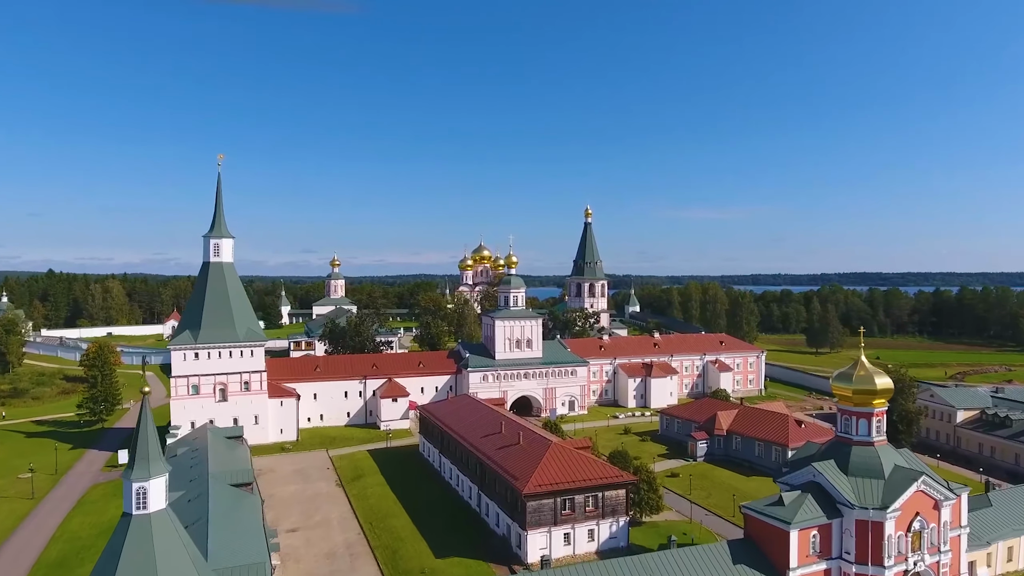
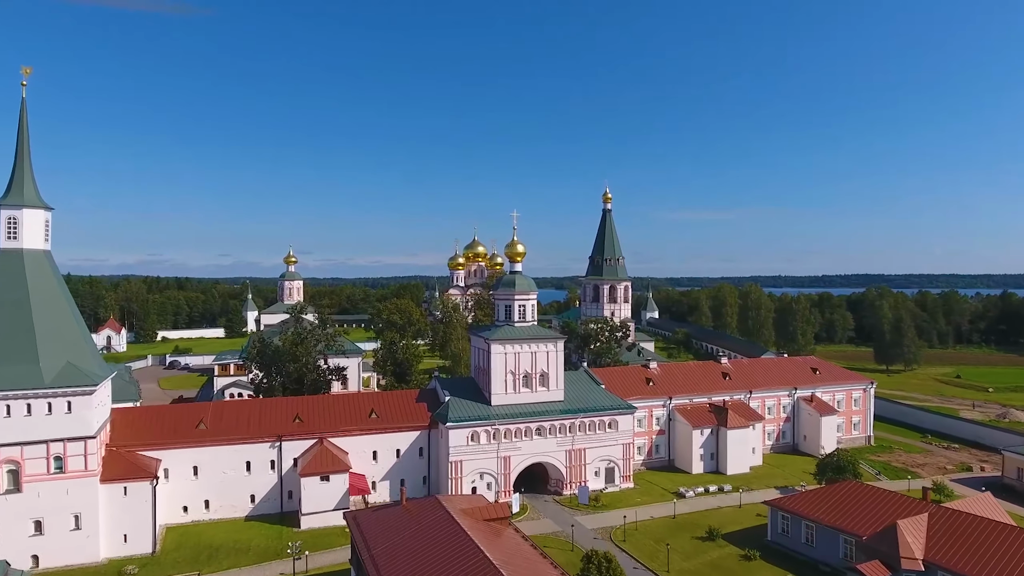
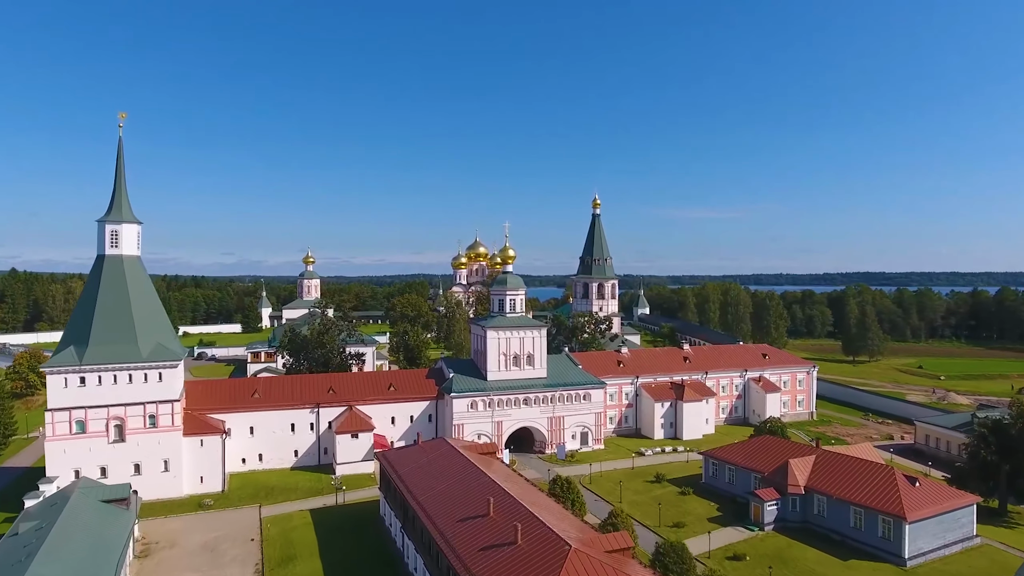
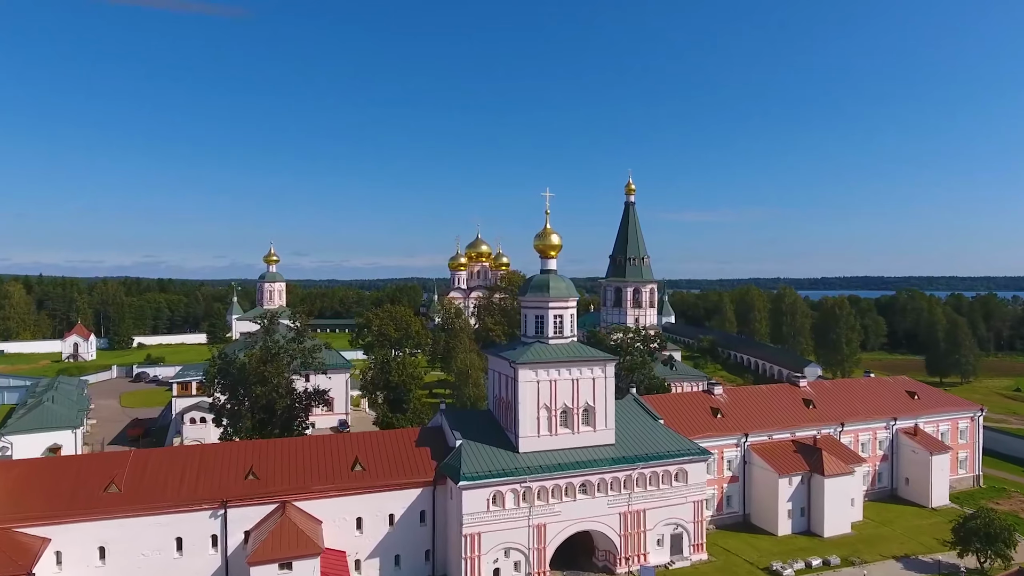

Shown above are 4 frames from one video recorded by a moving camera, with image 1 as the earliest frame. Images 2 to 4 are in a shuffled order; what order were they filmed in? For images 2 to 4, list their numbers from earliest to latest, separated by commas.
3, 2, 4
